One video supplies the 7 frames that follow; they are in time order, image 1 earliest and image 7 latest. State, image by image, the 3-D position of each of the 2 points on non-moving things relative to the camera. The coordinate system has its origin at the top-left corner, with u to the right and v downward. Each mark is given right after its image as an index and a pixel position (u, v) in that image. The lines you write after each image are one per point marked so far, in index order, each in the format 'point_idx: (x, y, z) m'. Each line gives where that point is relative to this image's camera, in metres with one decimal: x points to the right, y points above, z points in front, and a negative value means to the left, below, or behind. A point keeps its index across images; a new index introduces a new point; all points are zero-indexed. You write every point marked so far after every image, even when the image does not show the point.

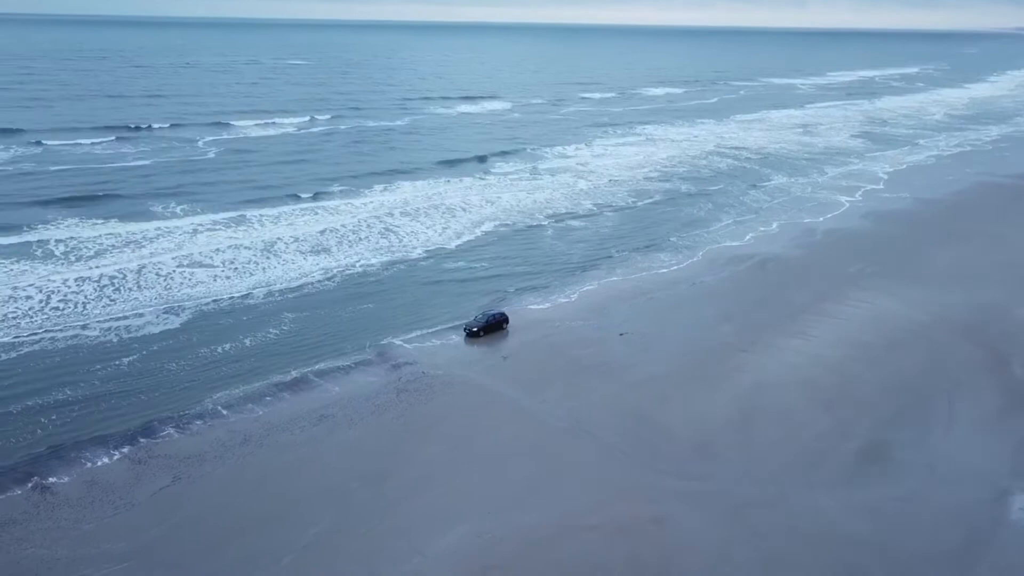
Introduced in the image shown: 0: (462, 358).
0: (-1.2, -1.7, +19.0) m
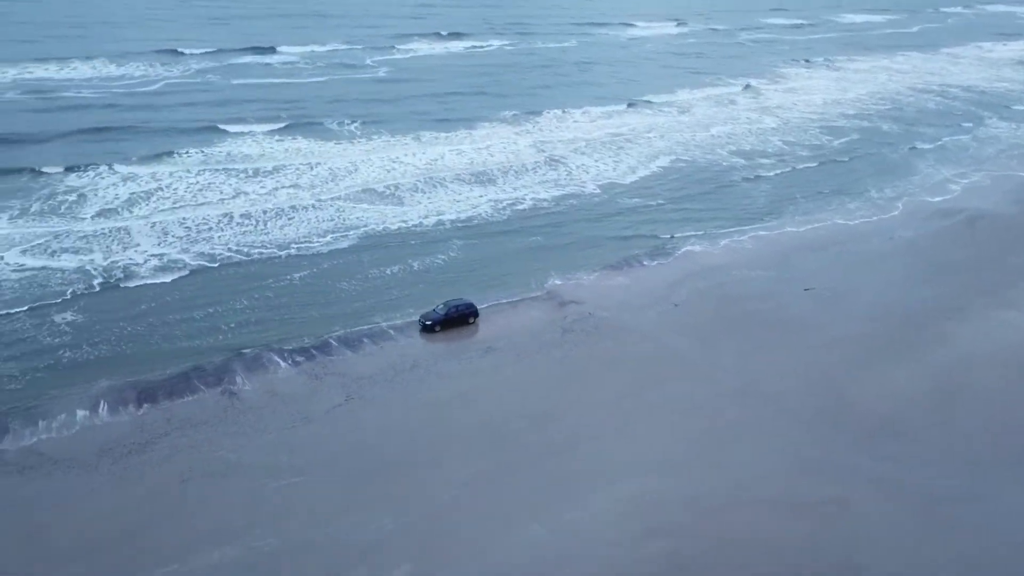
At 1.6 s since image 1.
0: (+2.7, -0.3, +18.3) m
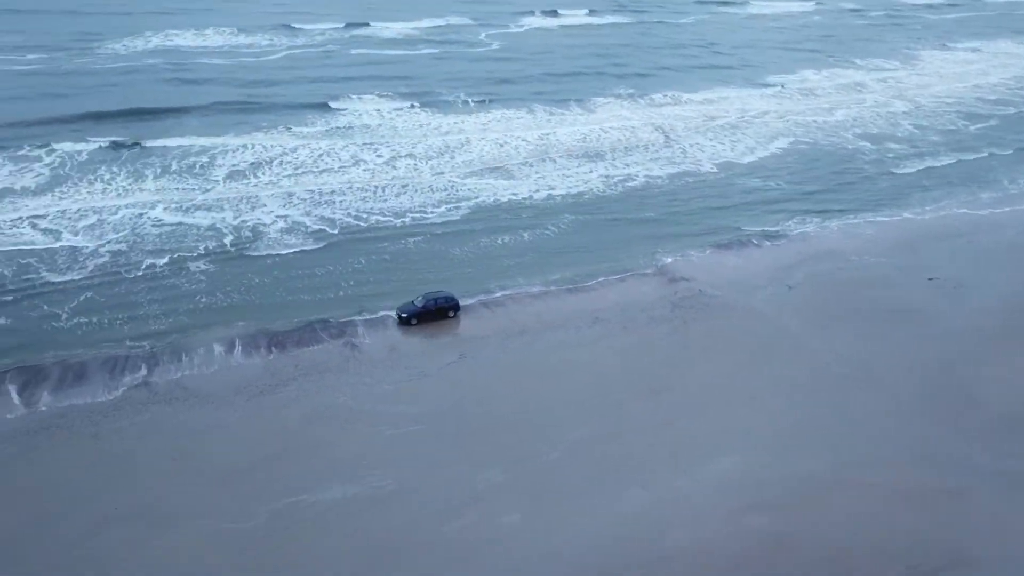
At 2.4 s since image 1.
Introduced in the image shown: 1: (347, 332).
0: (+5.3, +0.2, +18.1) m
1: (-3.5, -0.9, +16.5) m
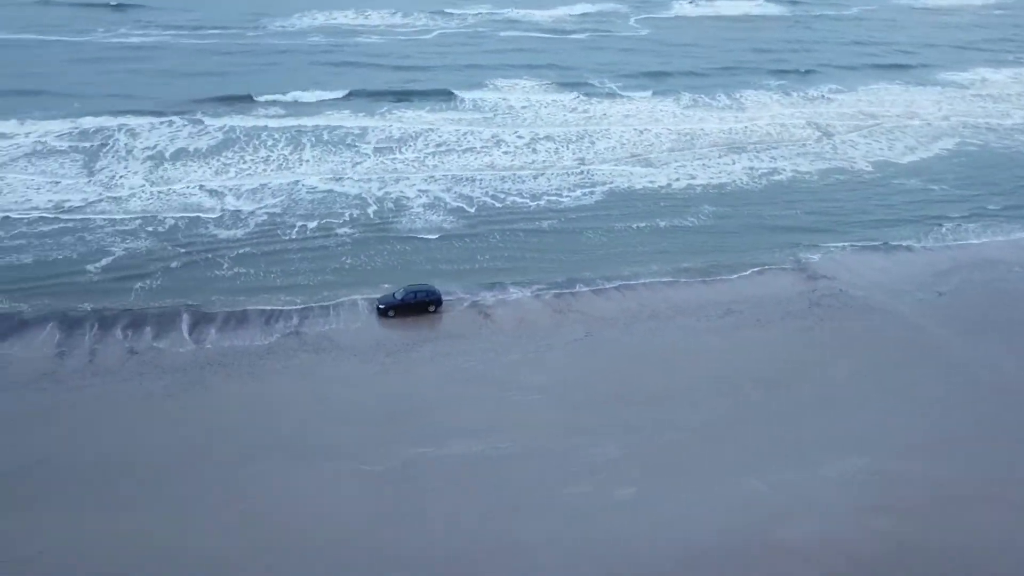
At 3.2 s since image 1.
0: (+8.3, +0.1, +17.3) m
1: (-0.6, -0.3, +17.2) m
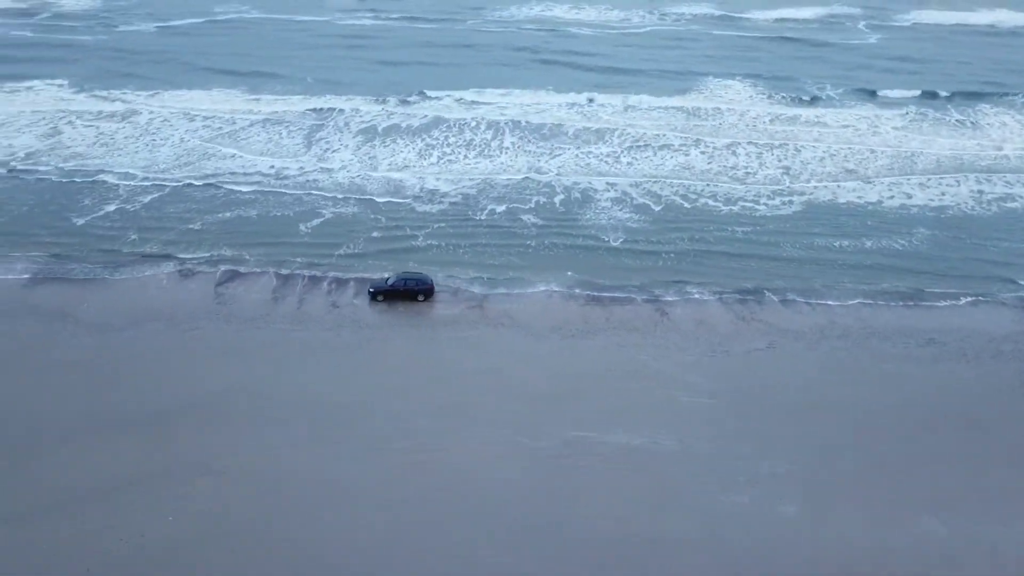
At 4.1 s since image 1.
0: (+12.0, -0.9, +15.1) m
1: (+3.3, -0.2, +17.0) m
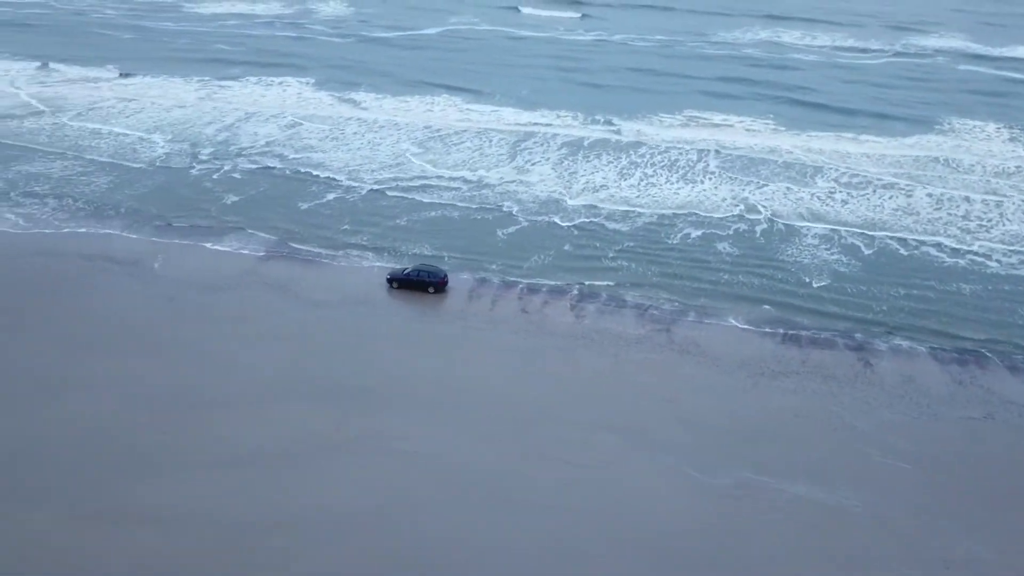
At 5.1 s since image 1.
0: (+15.1, -2.8, +11.9) m
1: (+7.1, -1.2, +15.7) m
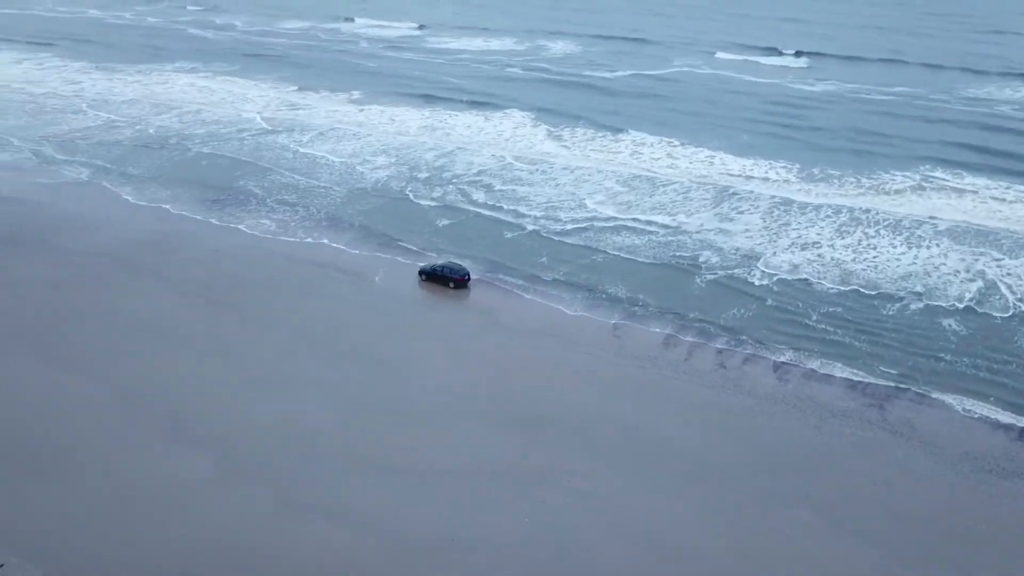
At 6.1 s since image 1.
0: (+17.3, -5.2, +7.8) m
1: (+10.7, -2.9, +13.4) m
